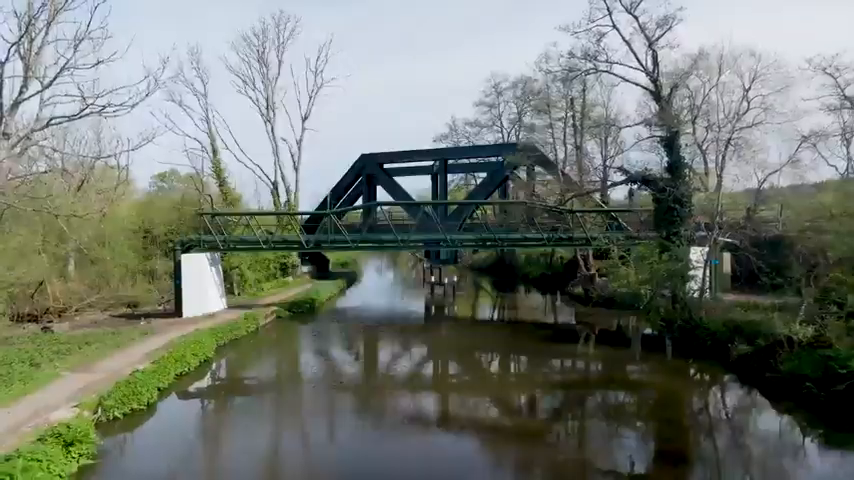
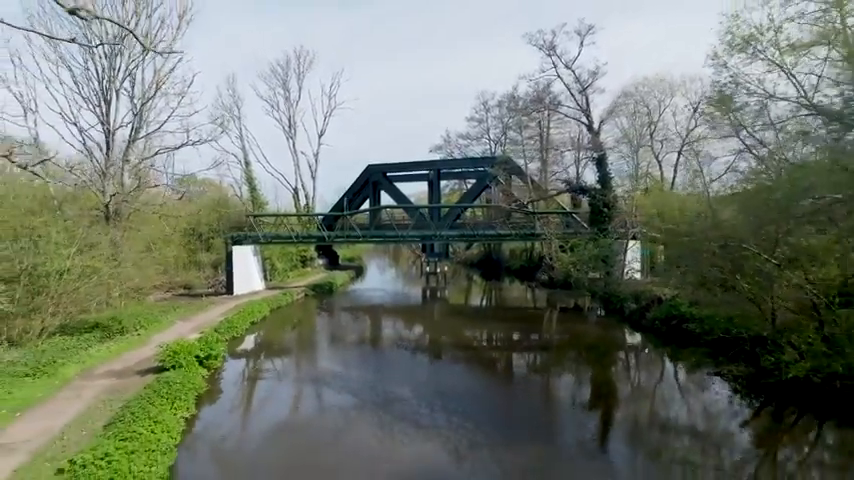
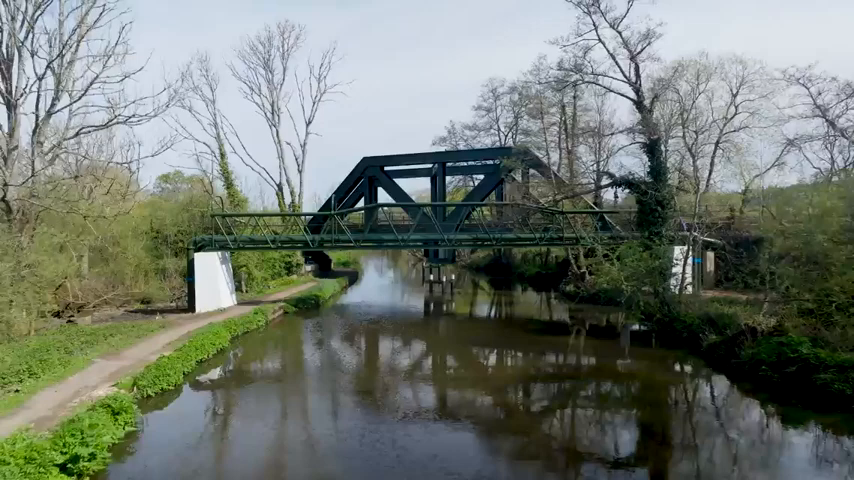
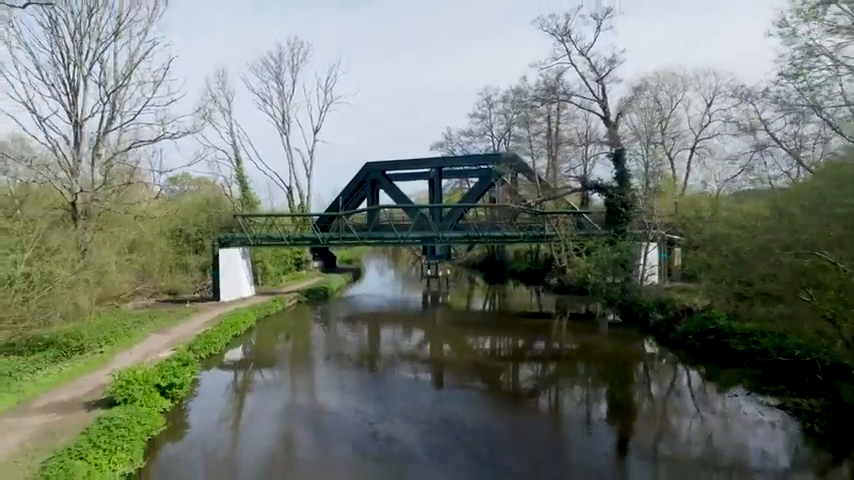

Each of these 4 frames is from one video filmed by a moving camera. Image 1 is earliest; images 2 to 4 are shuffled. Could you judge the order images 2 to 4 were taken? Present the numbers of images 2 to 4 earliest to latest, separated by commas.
3, 4, 2
